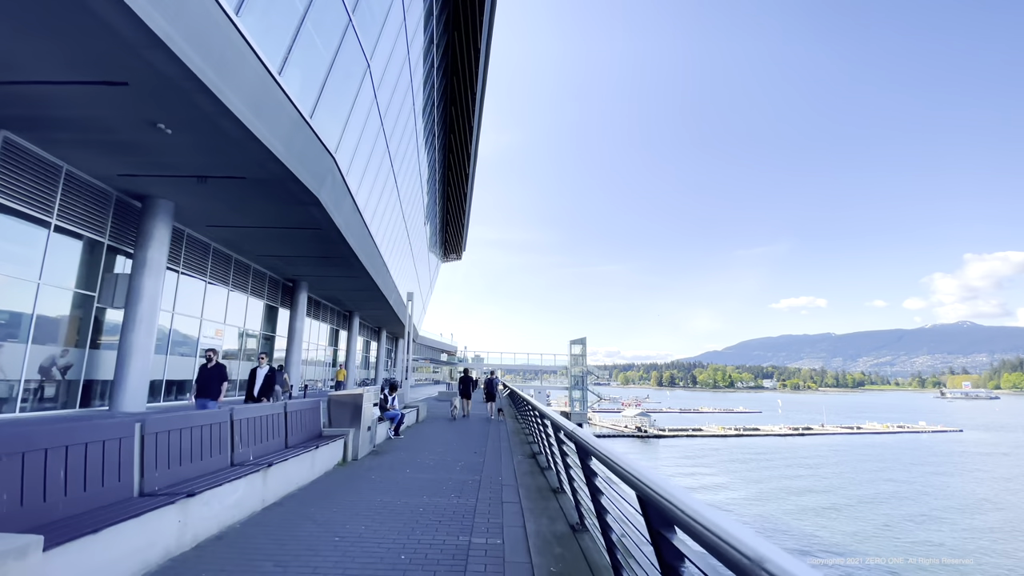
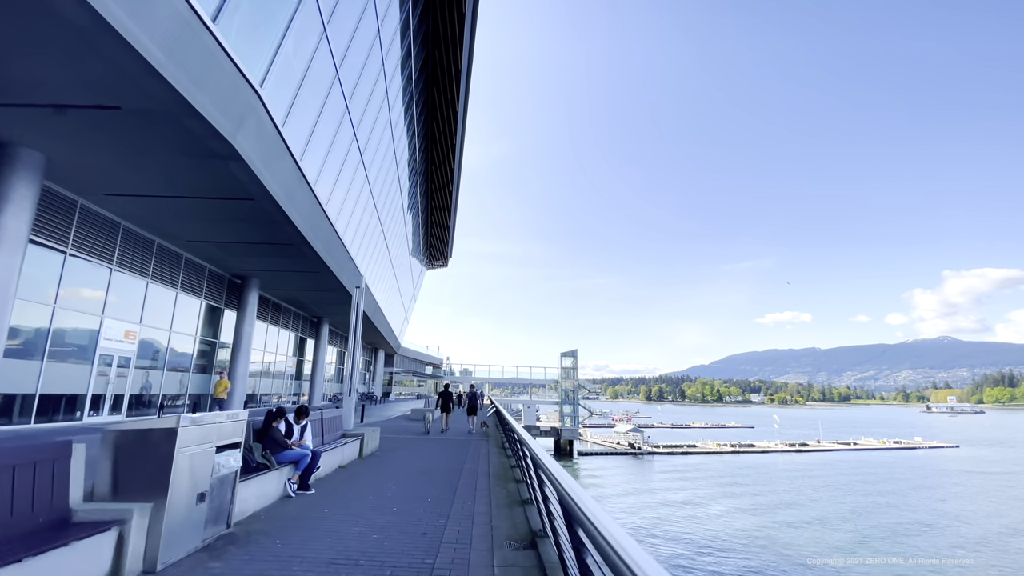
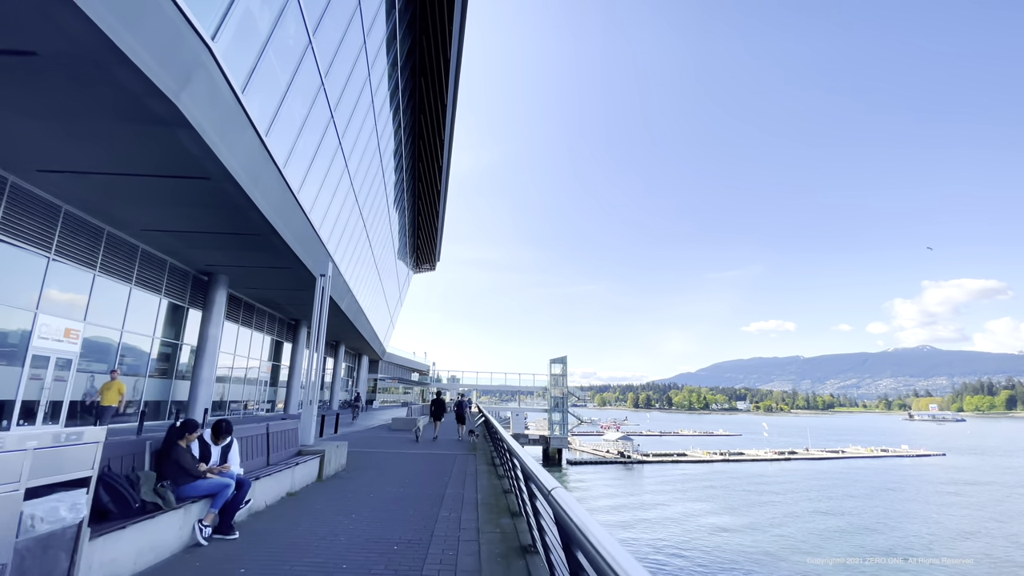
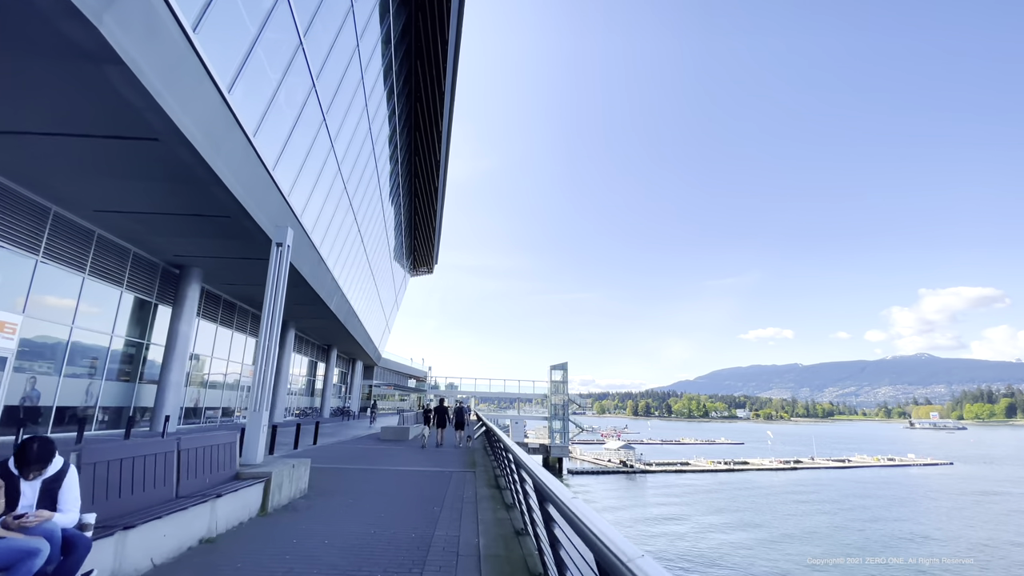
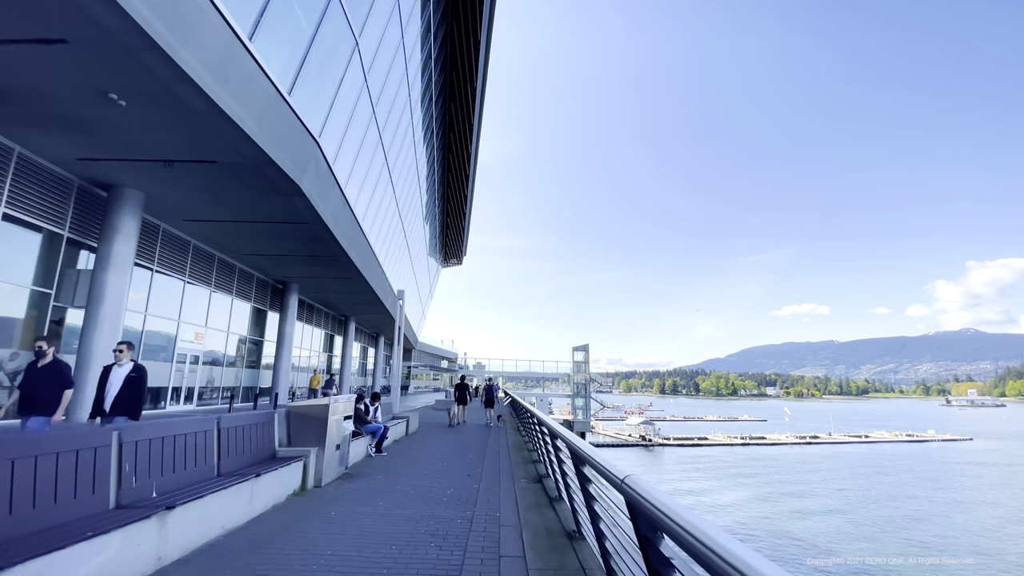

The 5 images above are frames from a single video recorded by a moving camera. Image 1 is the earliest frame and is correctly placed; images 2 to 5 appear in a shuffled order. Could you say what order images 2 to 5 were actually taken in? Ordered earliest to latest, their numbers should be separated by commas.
5, 2, 3, 4
